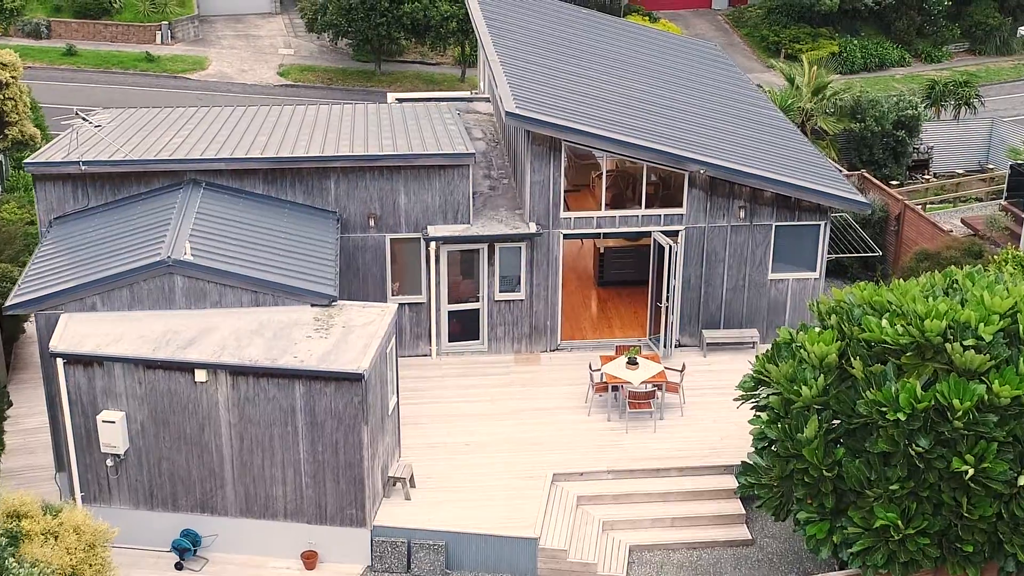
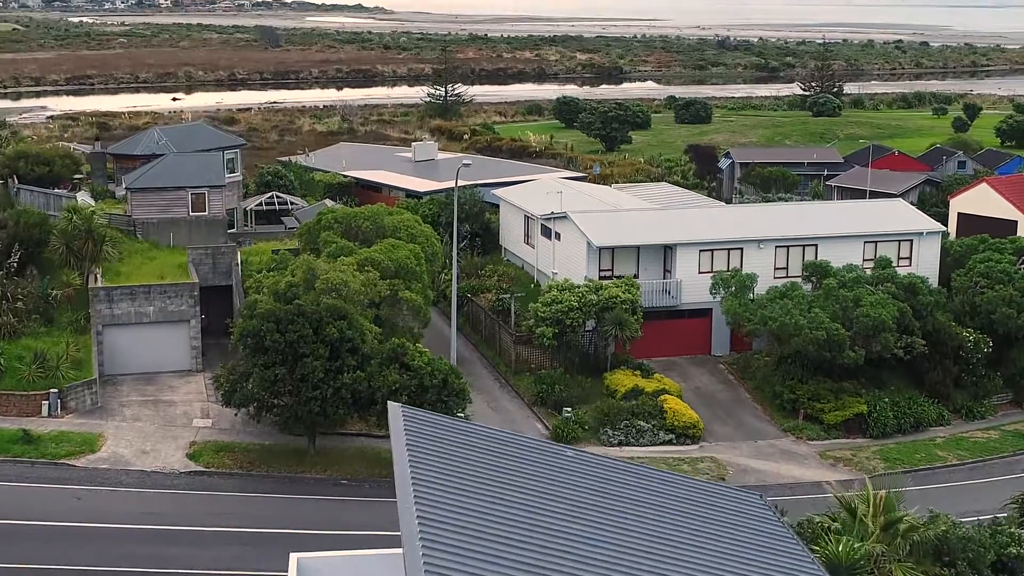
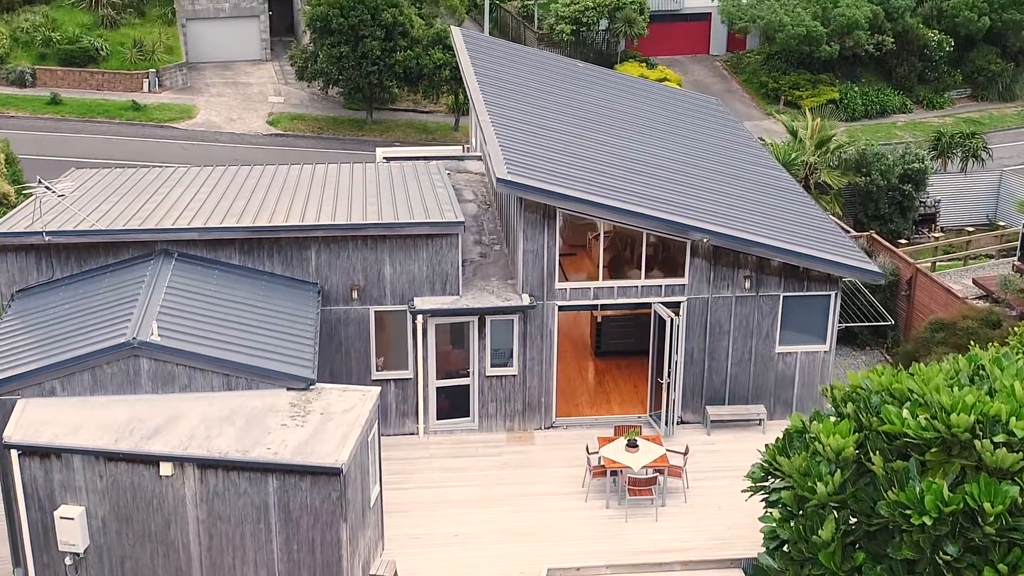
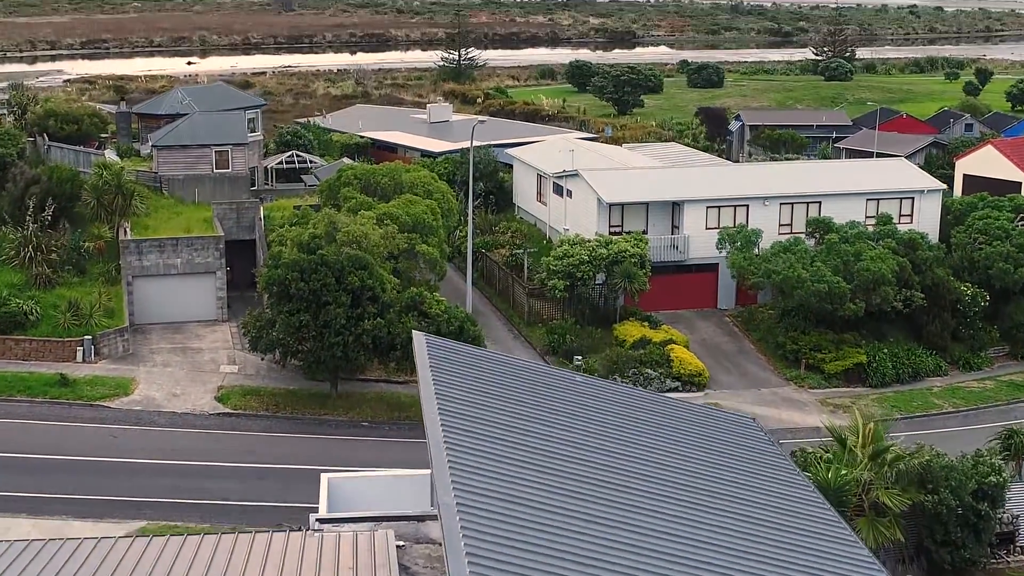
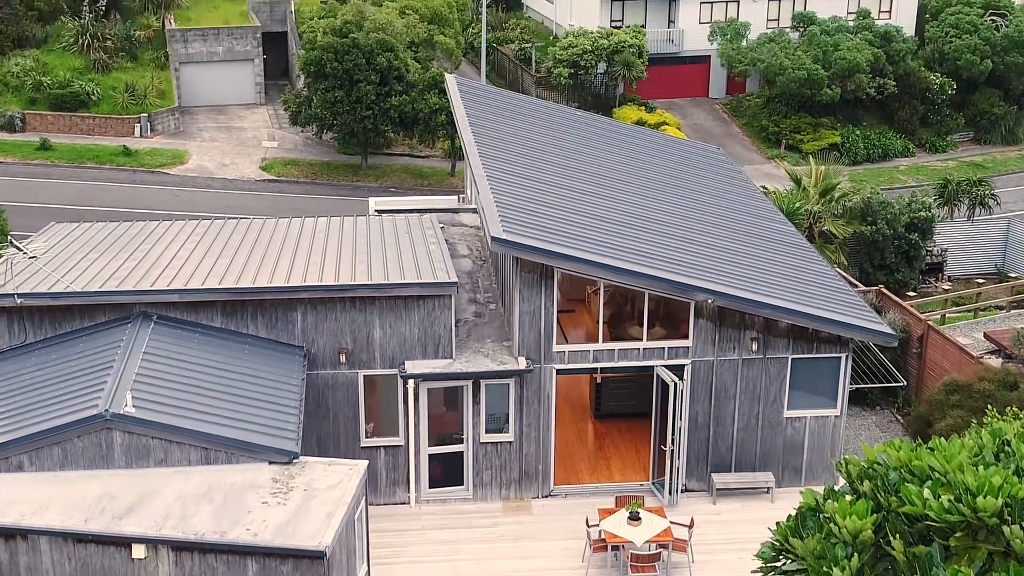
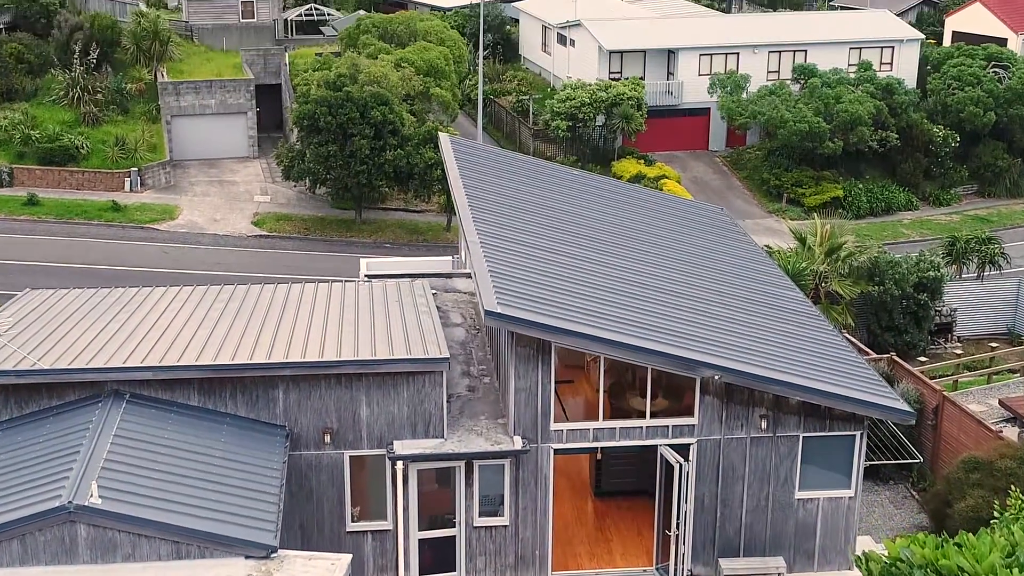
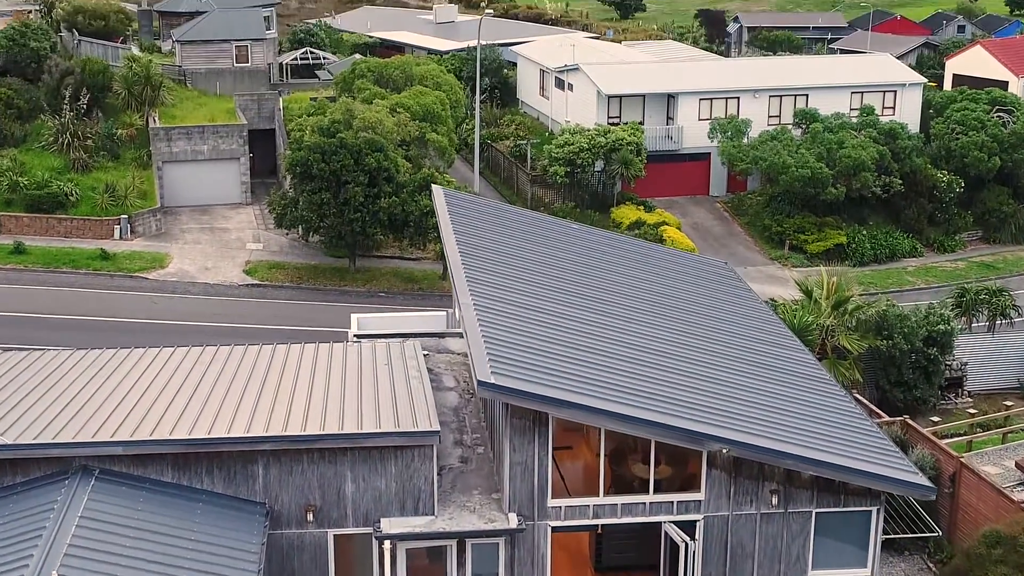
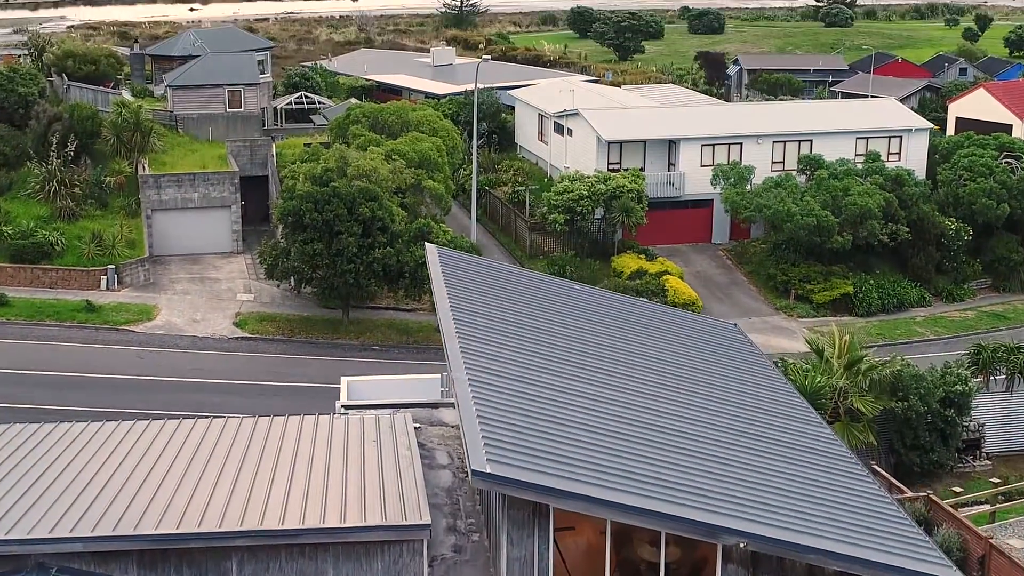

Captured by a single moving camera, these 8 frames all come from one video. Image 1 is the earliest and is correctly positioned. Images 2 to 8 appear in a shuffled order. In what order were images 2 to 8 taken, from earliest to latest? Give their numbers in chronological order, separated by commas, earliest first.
3, 5, 6, 7, 8, 4, 2
